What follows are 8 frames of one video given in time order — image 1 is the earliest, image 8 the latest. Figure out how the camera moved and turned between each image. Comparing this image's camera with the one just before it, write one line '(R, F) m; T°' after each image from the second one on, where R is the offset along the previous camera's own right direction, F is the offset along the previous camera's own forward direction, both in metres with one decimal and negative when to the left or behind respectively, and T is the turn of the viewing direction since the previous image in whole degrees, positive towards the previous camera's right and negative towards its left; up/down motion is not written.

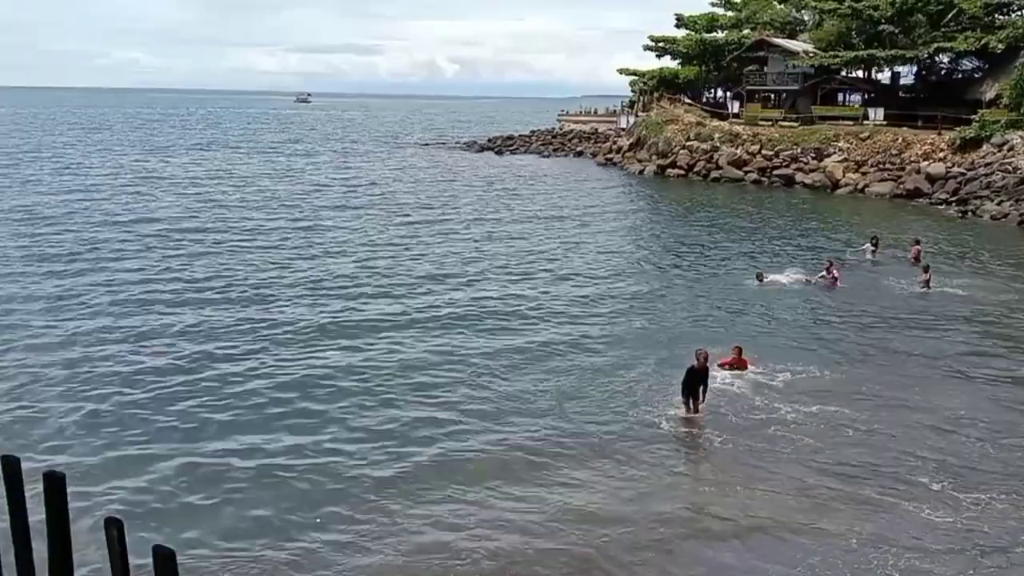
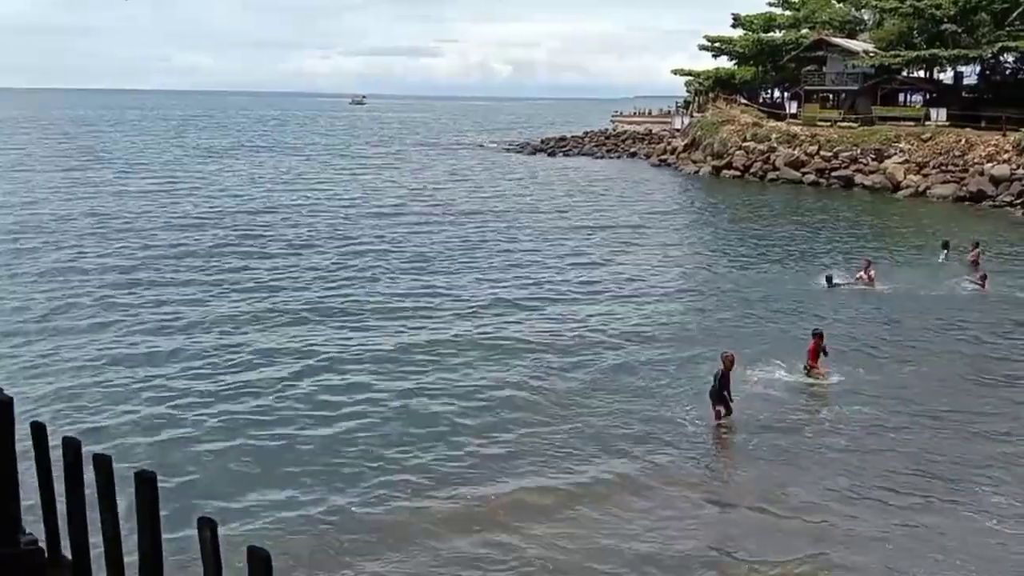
(-0.2, +0.1) m; -3°
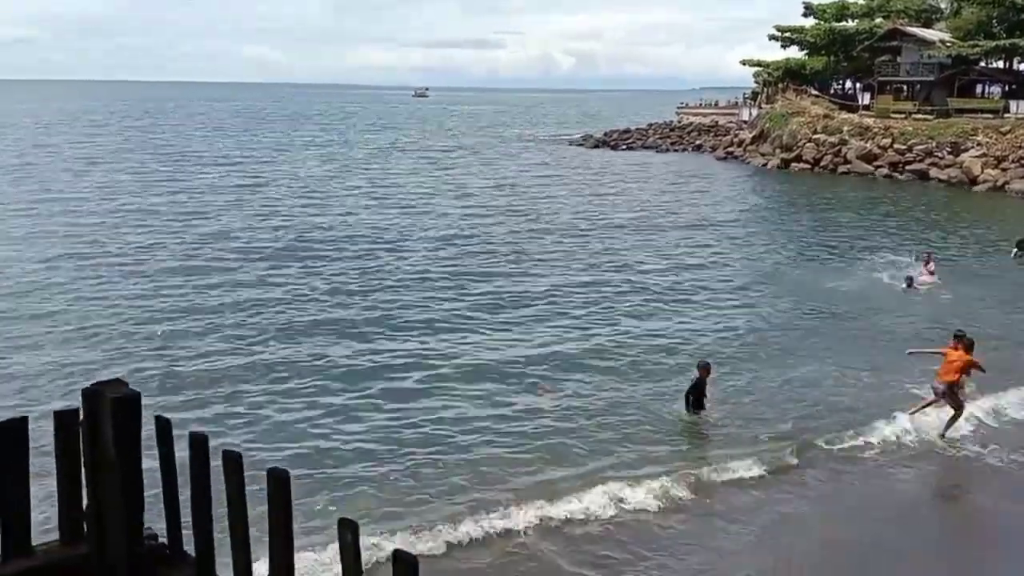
(-0.6, +0.3) m; -3°
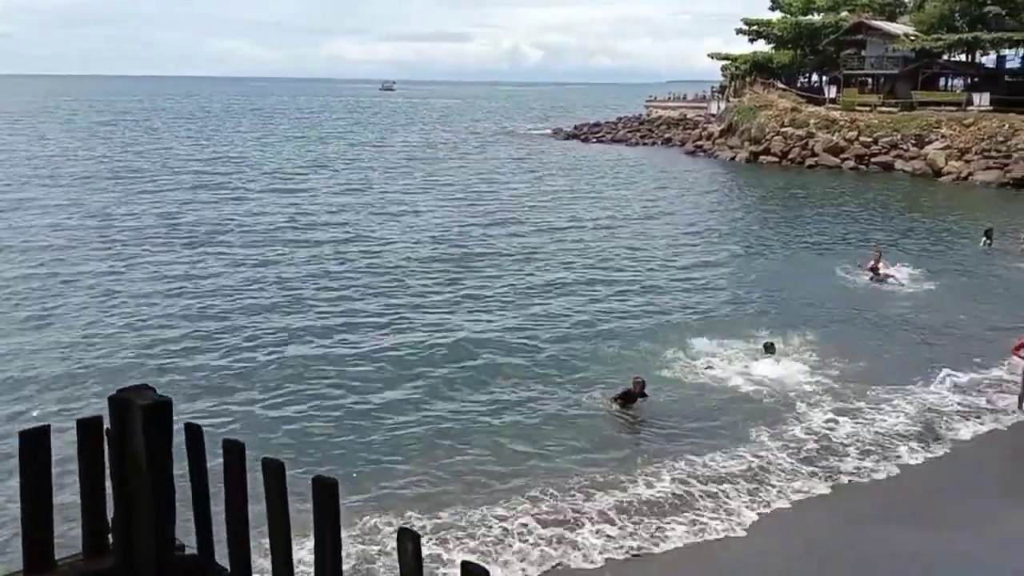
(-0.2, +0.1) m; +2°
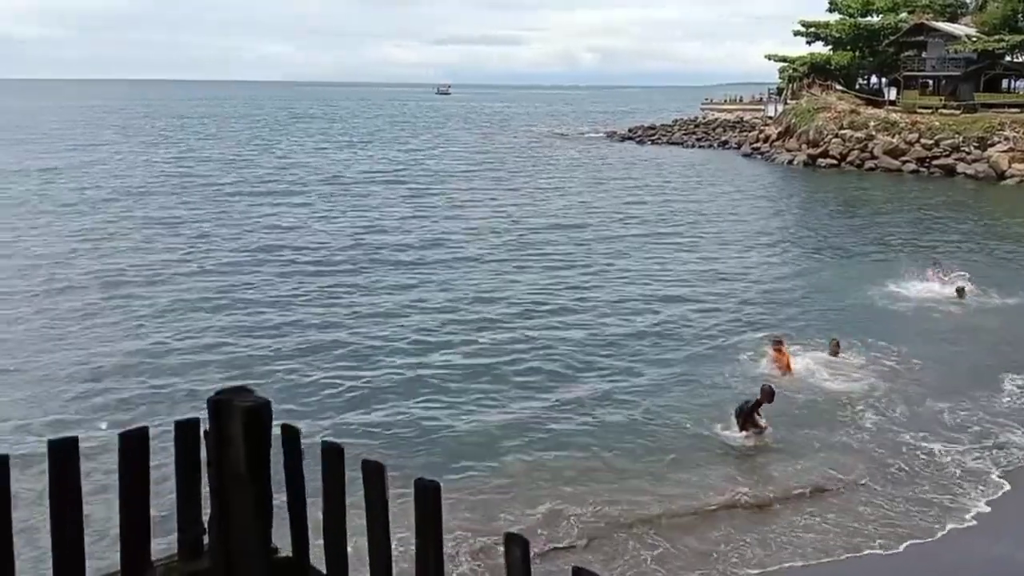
(-0.8, -0.1) m; -2°
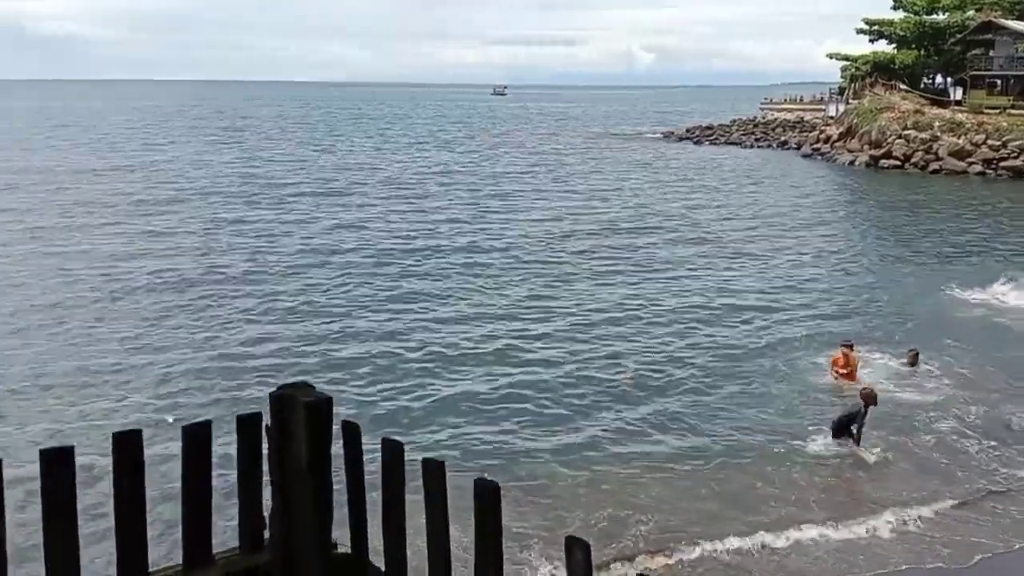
(-0.2, 0.0) m; -3°
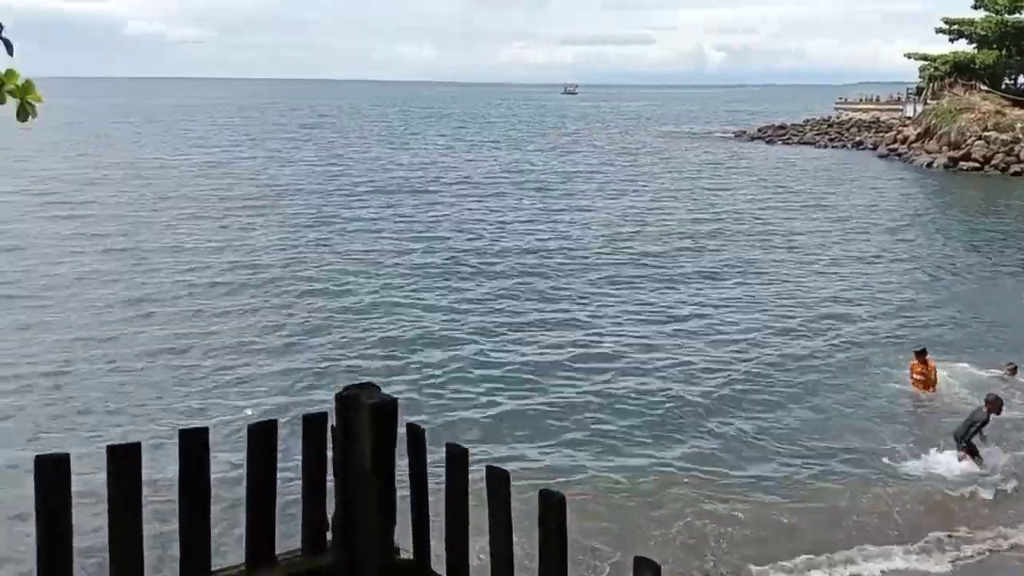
(-0.1, +0.3) m; -4°
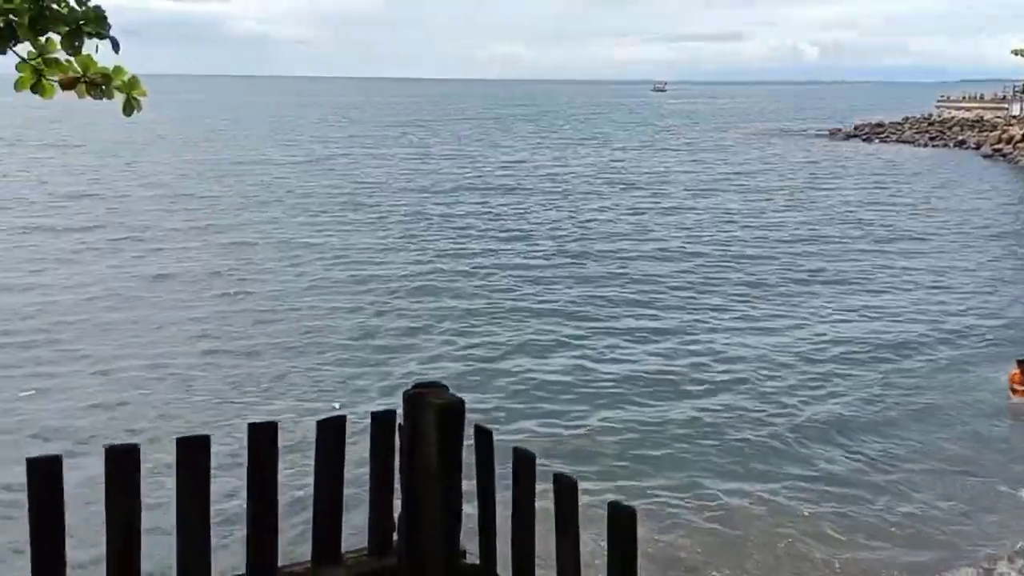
(+0.2, +0.5) m; -5°
